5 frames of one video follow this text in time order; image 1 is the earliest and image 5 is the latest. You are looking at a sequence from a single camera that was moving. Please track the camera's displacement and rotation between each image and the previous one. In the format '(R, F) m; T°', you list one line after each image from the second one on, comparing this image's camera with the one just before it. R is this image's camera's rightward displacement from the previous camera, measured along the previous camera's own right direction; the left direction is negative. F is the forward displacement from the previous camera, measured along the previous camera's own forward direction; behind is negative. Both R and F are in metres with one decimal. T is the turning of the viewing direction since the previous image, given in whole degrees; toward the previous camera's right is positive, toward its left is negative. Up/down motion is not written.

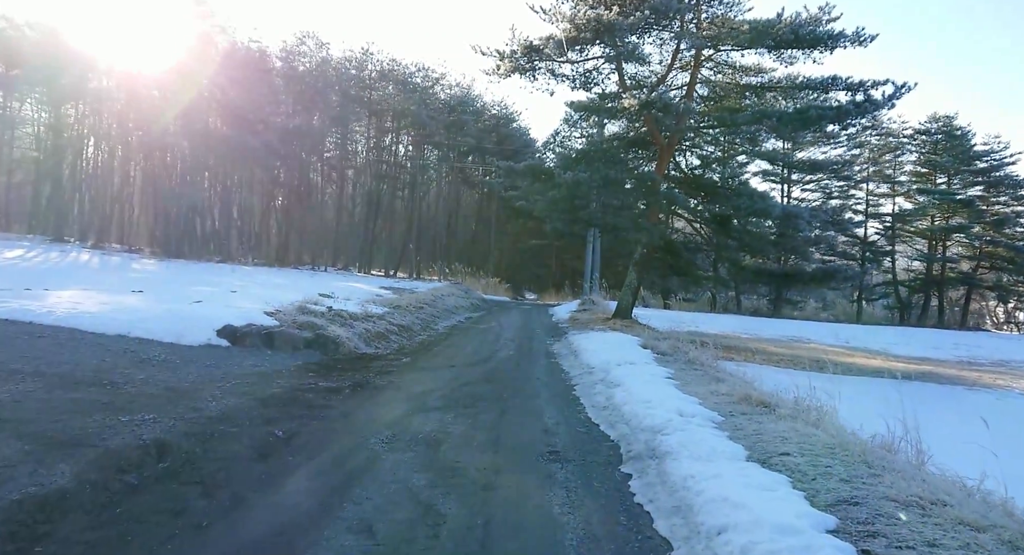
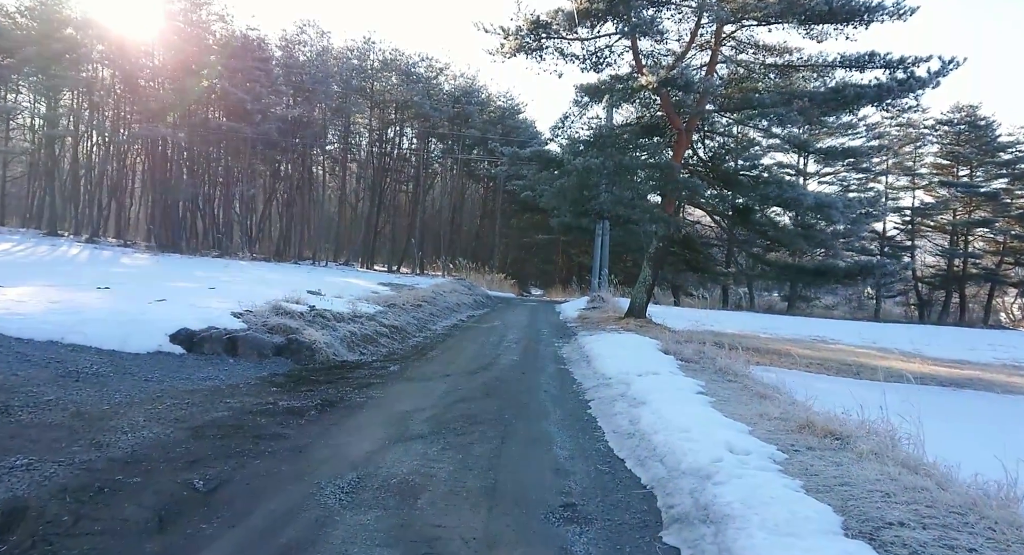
(0.0, +1.3) m; 0°
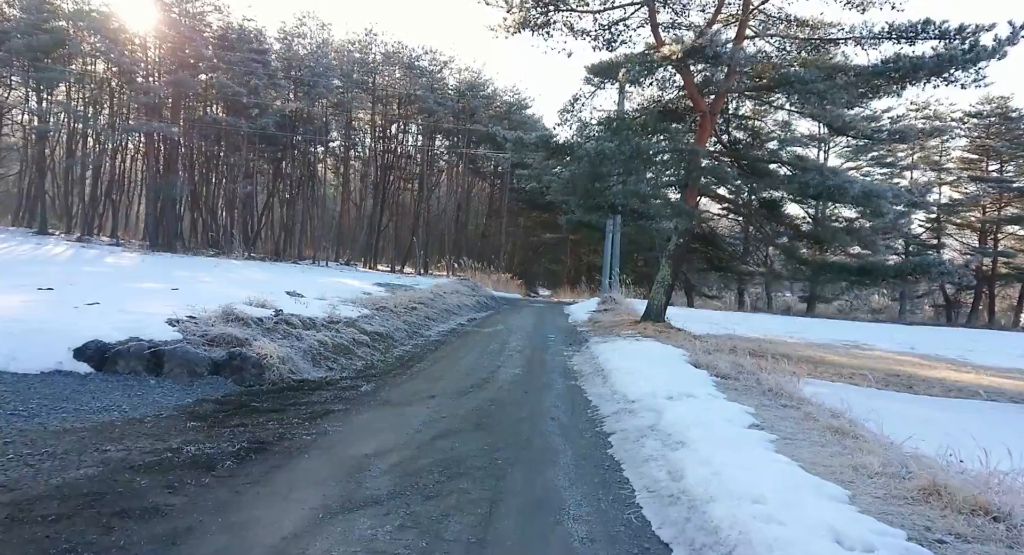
(+0.1, +1.6) m; -1°
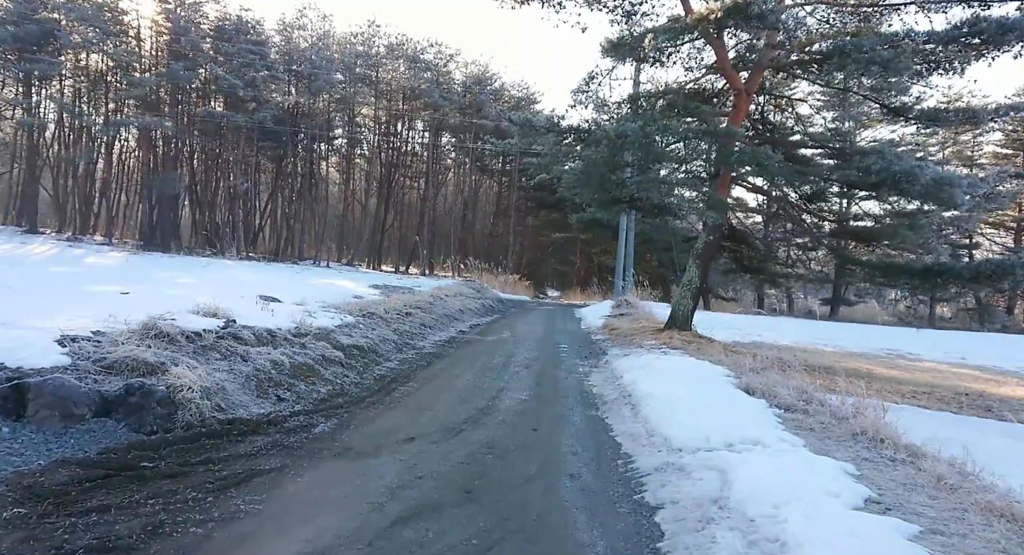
(0.0, +1.7) m; -1°
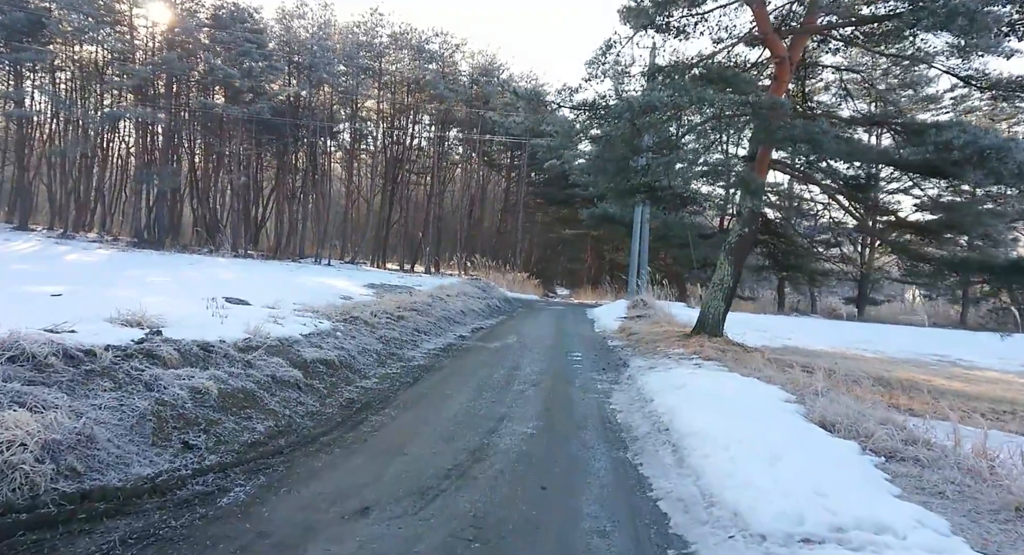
(+0.1, +1.6) m; -1°
